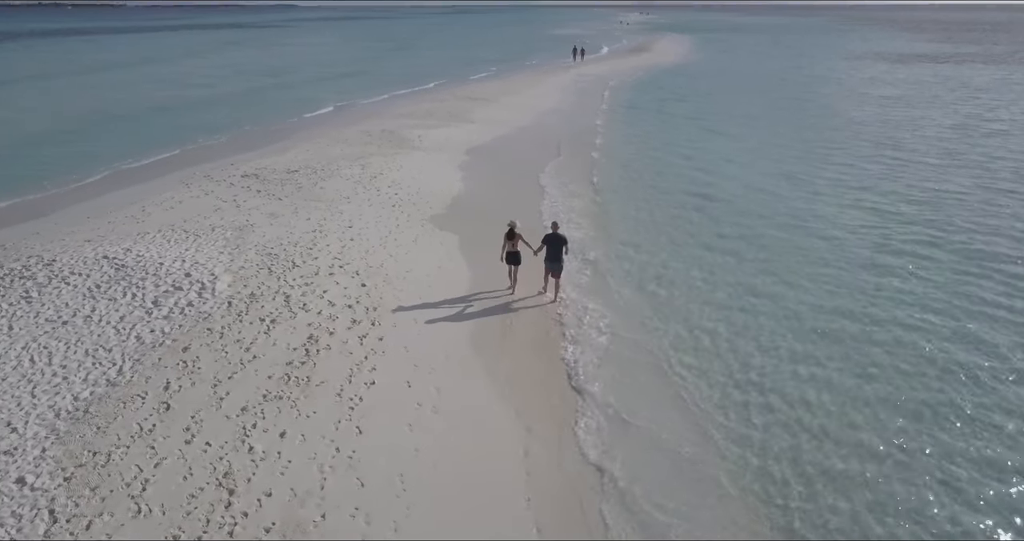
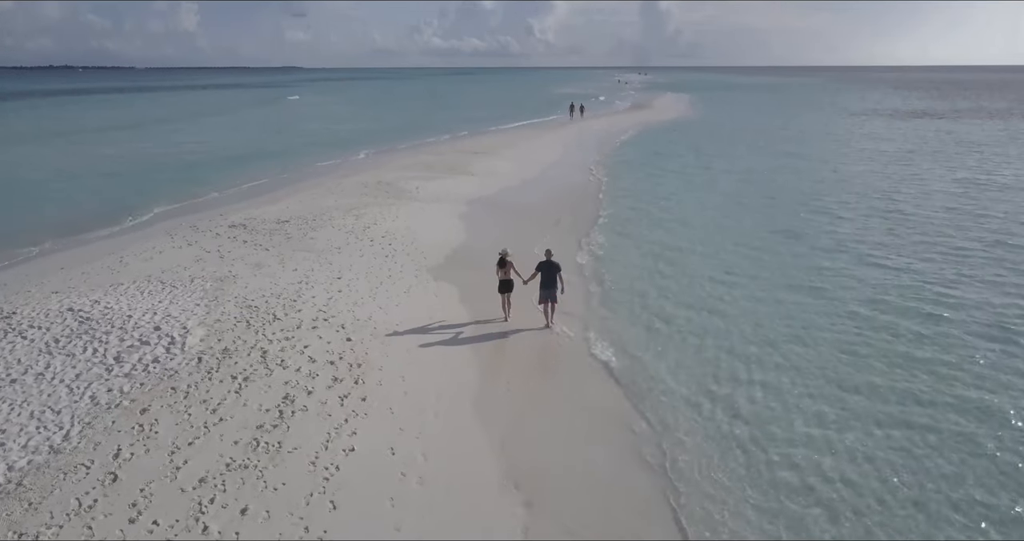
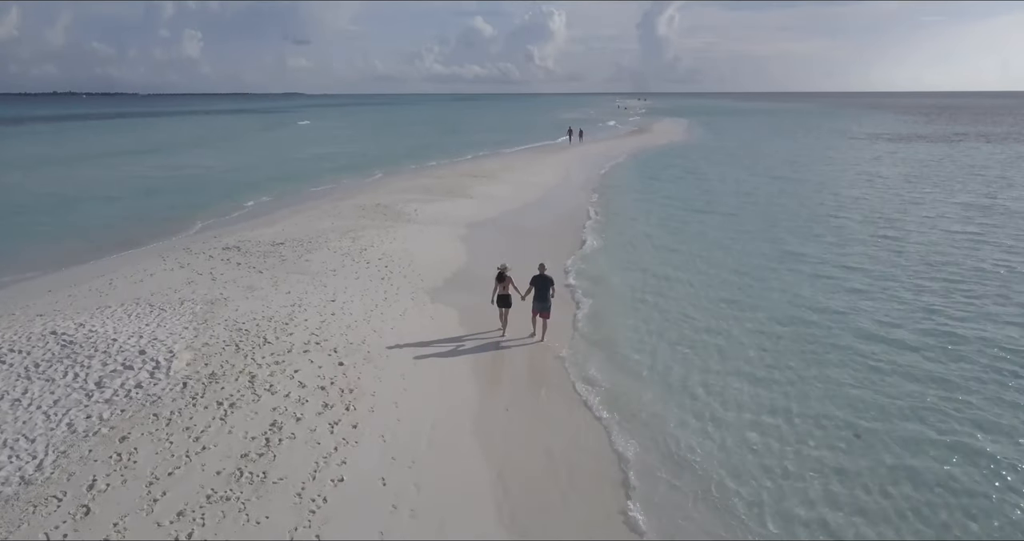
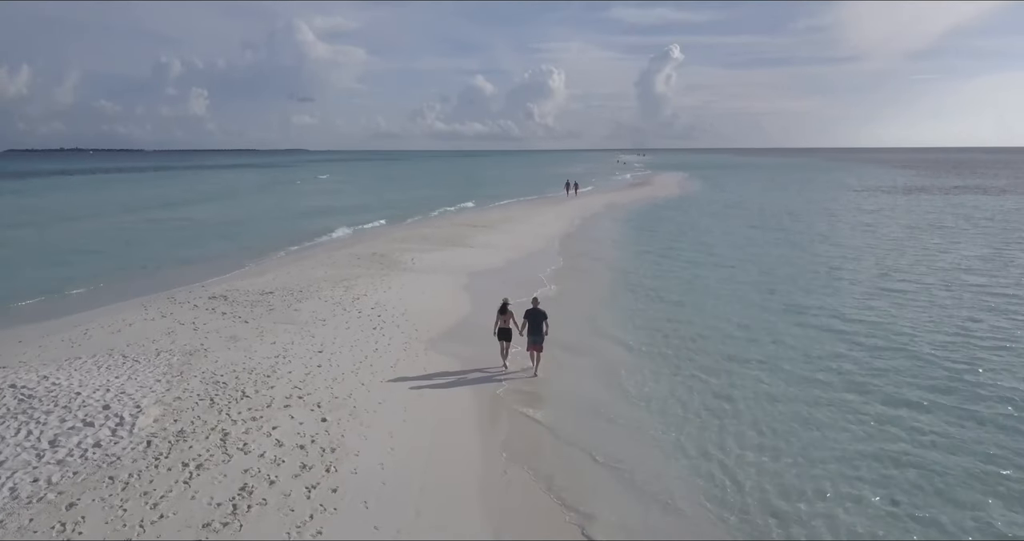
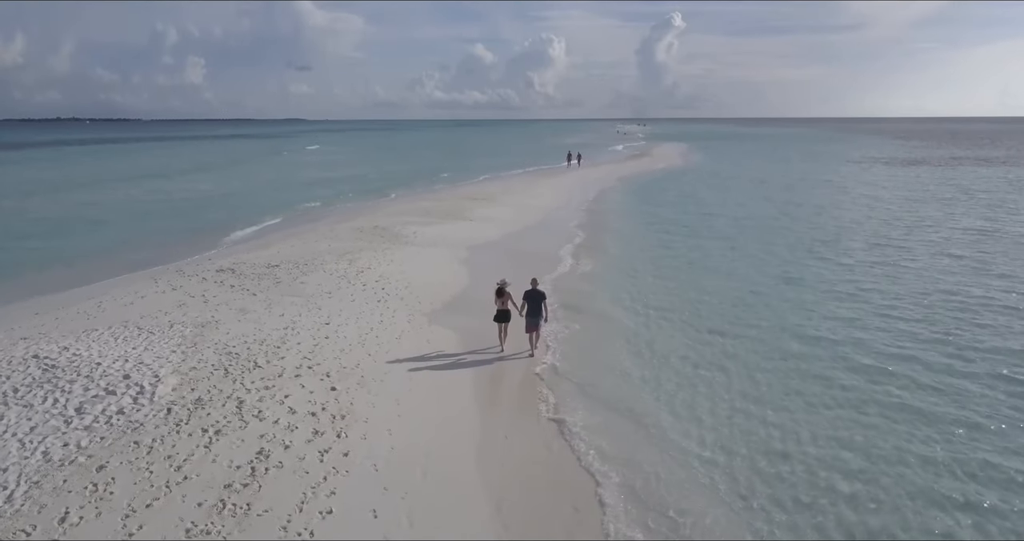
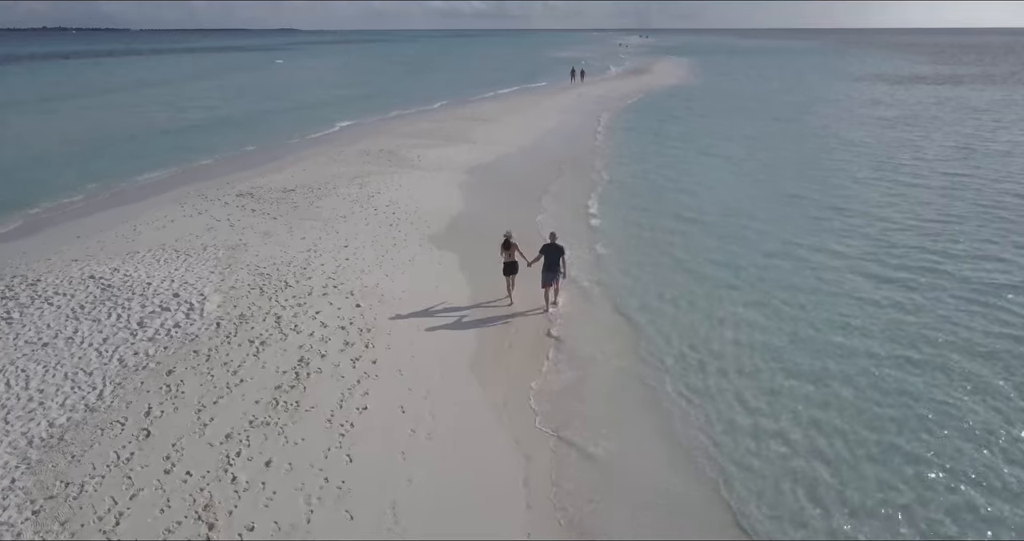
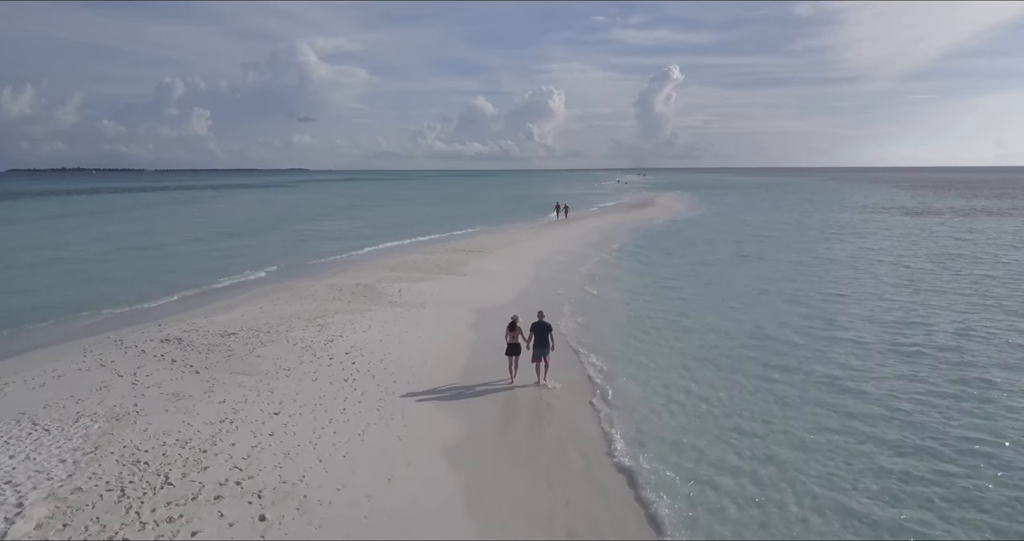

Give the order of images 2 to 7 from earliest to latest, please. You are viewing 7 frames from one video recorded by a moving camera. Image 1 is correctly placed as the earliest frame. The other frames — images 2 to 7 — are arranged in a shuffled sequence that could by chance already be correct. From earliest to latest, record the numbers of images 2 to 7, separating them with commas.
6, 2, 3, 5, 4, 7
